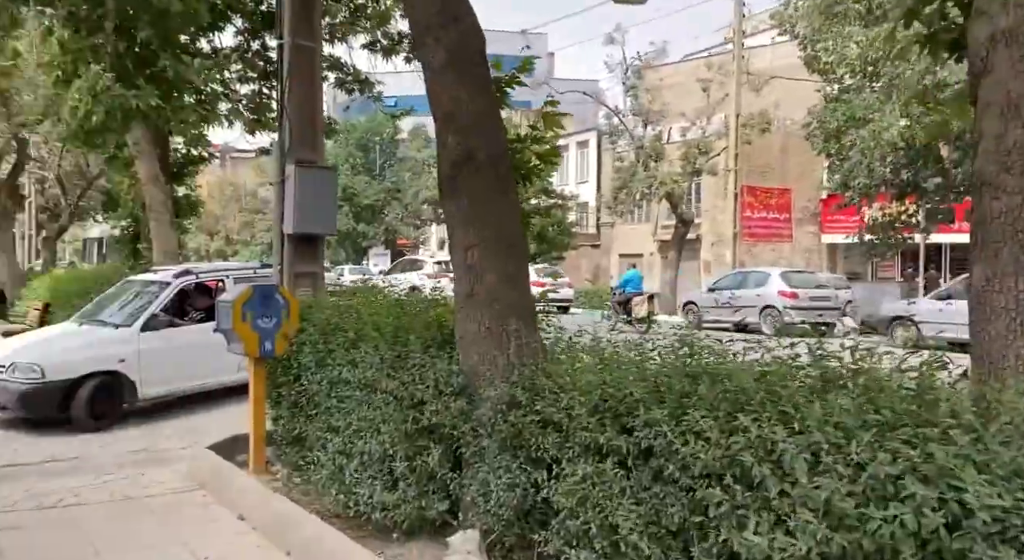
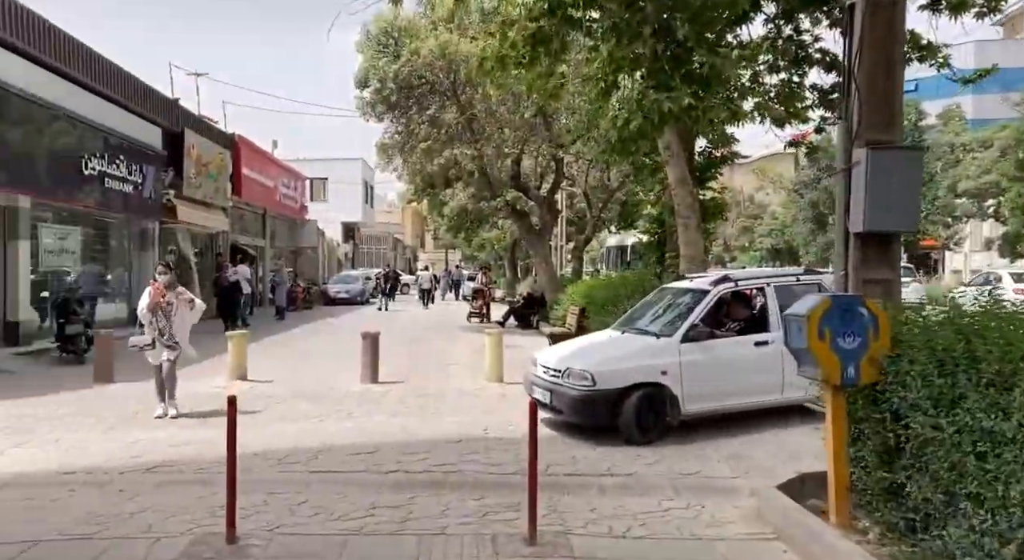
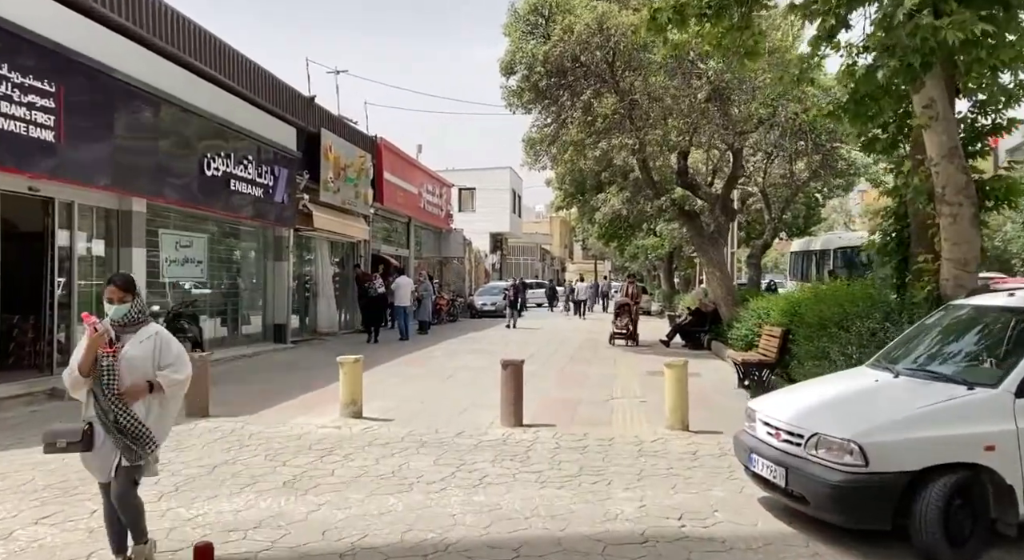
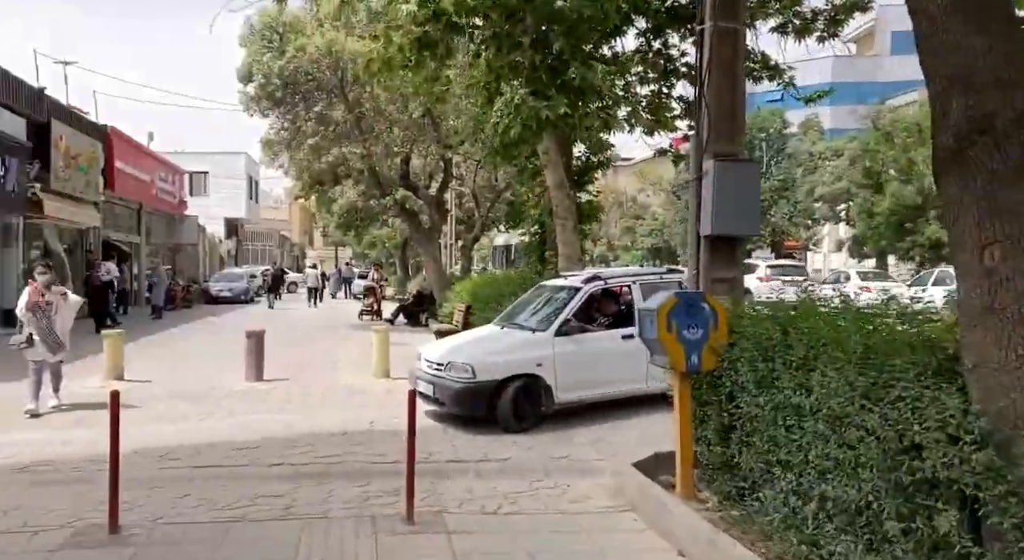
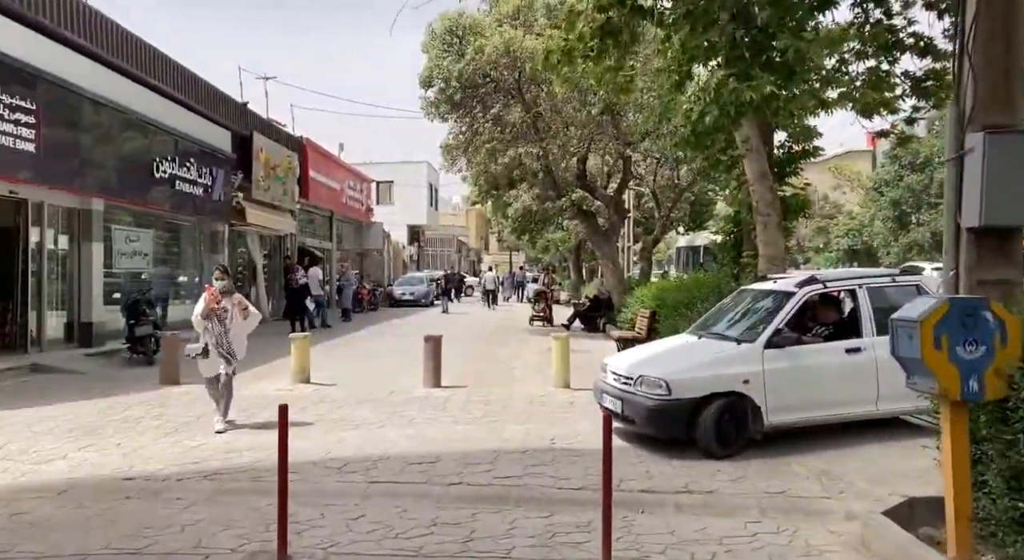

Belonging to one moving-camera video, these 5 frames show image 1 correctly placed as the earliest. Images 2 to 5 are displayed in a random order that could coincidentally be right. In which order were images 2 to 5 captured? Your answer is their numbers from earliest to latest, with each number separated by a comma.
4, 2, 5, 3
